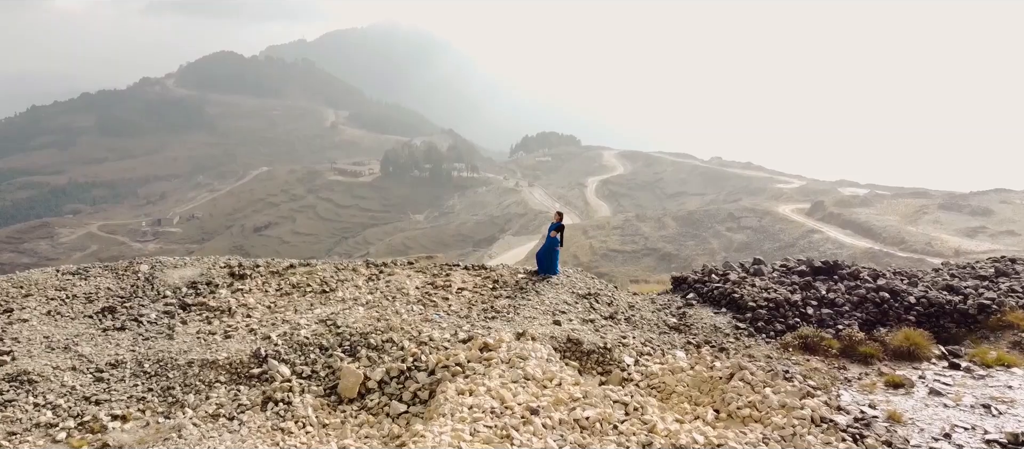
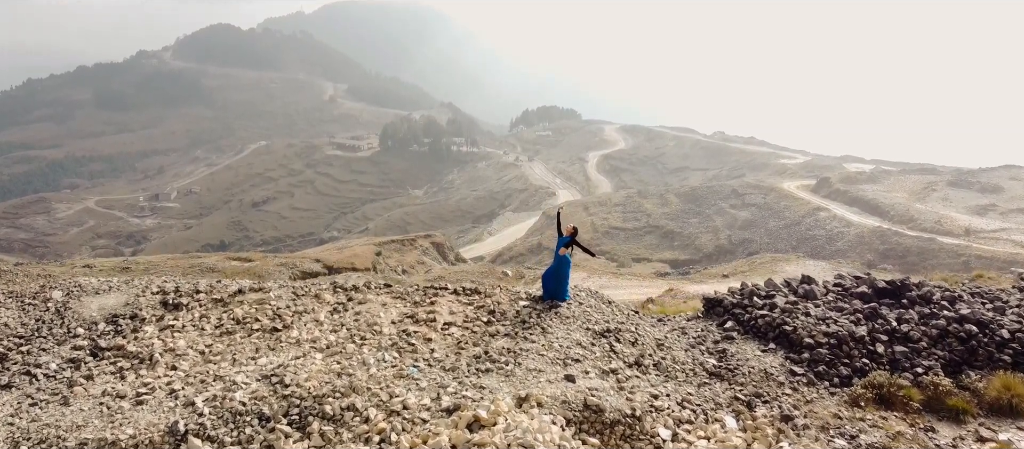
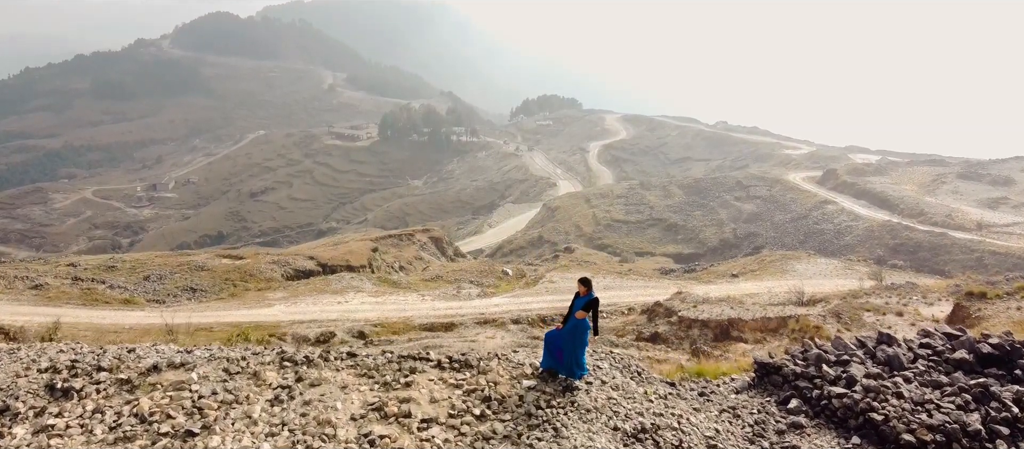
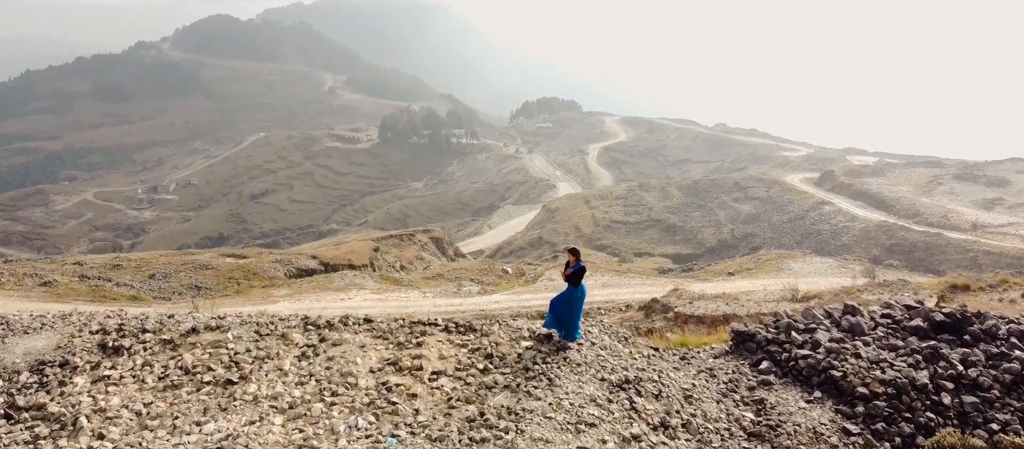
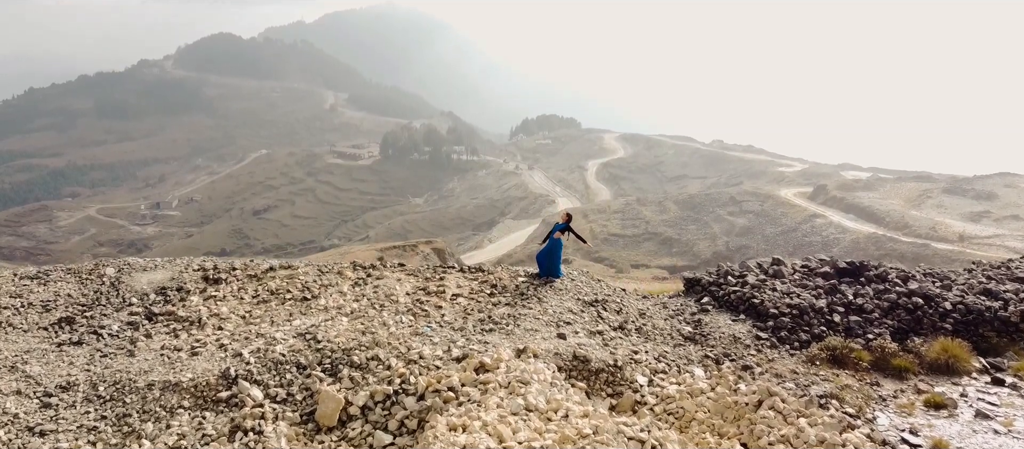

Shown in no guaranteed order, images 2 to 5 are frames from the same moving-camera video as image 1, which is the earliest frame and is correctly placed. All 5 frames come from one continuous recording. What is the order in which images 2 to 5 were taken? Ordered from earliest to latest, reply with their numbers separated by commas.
5, 2, 4, 3
